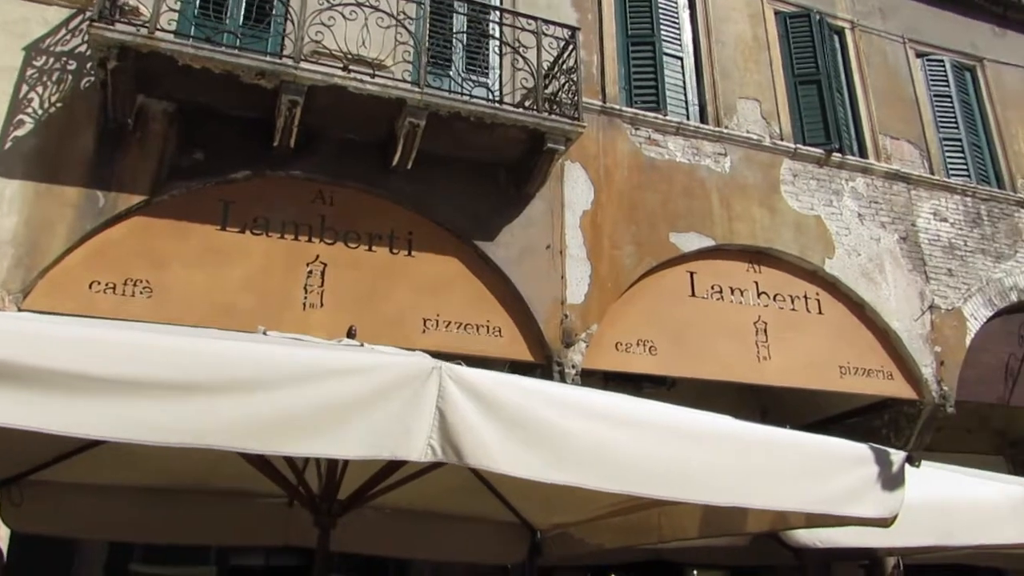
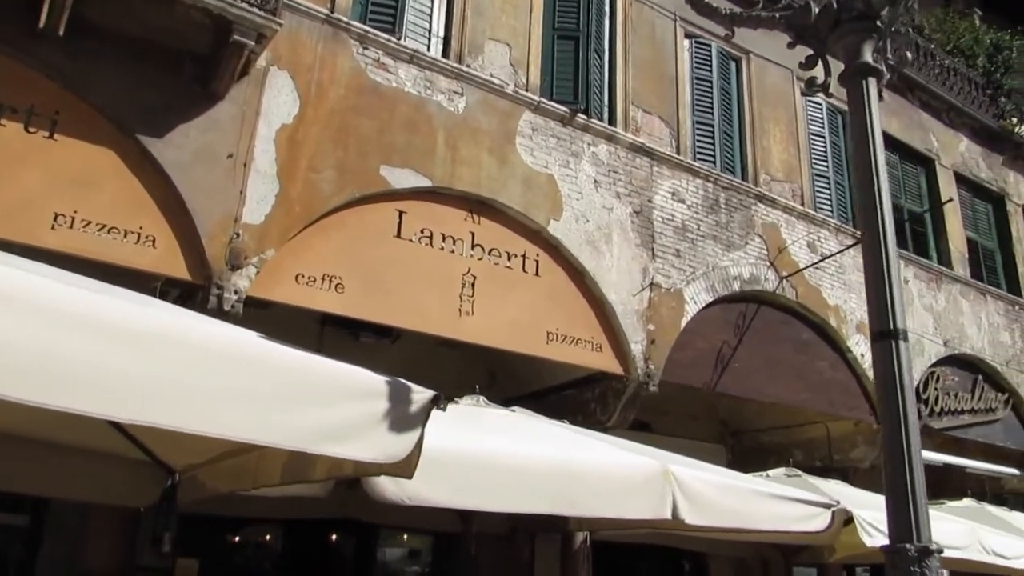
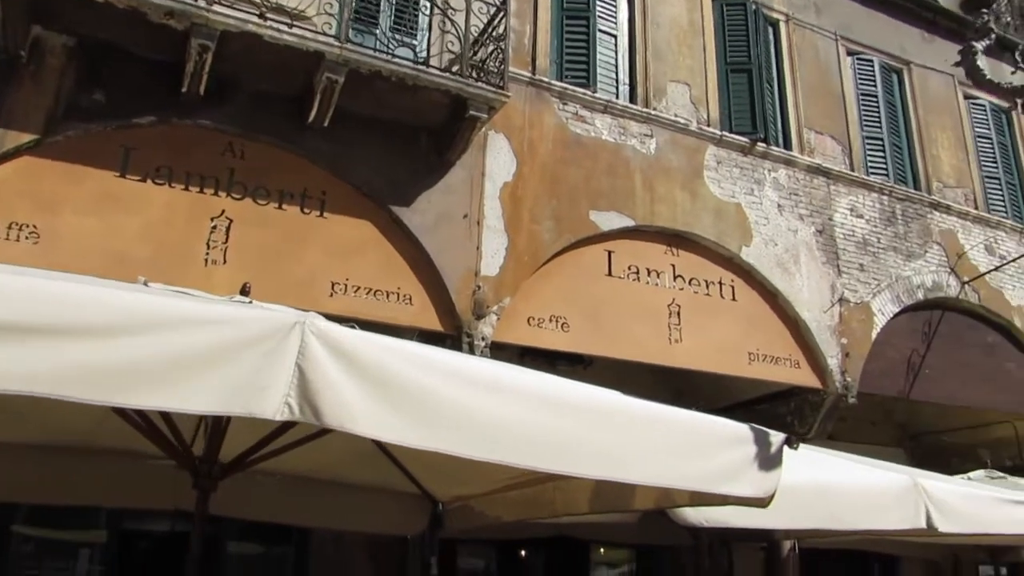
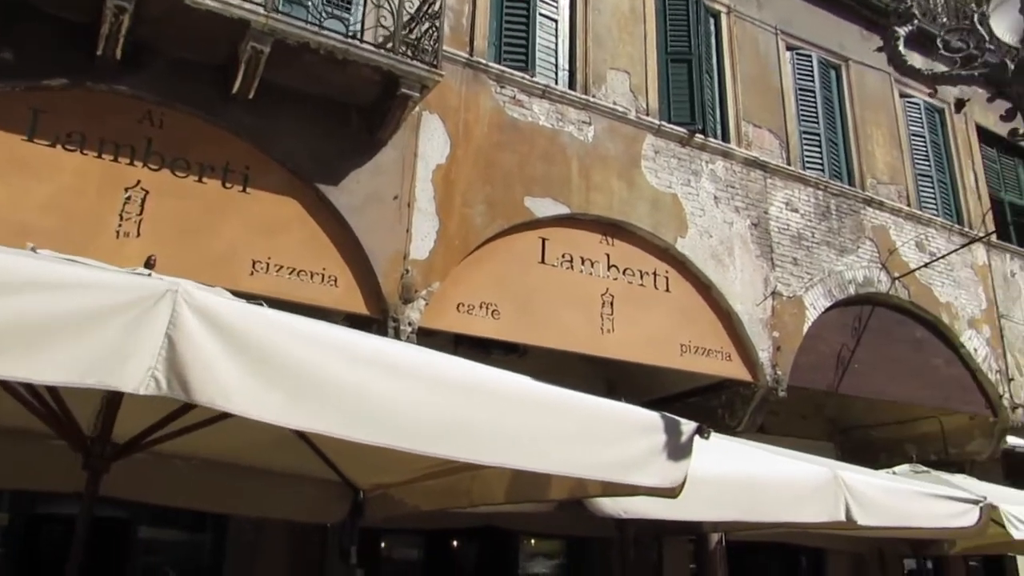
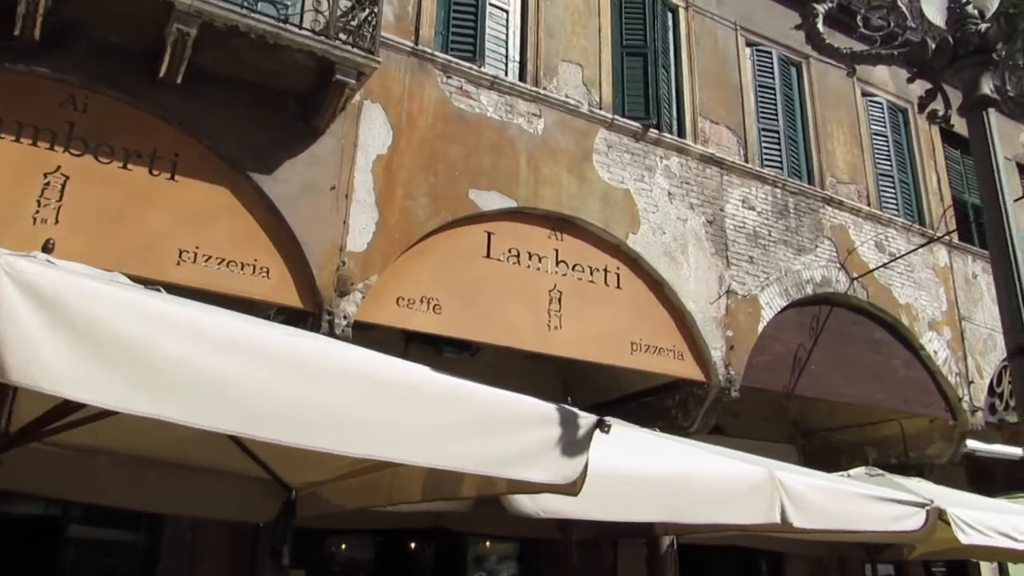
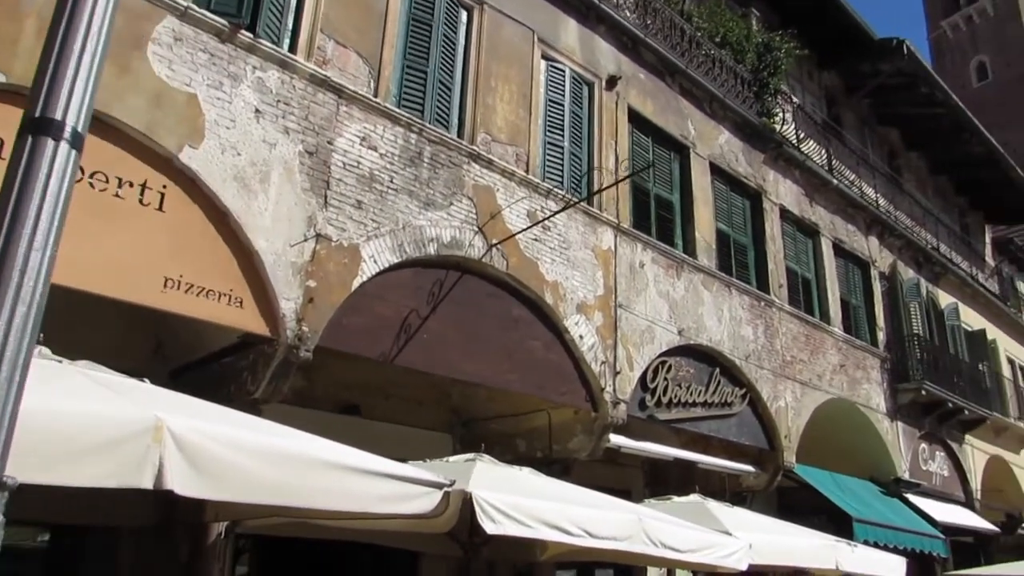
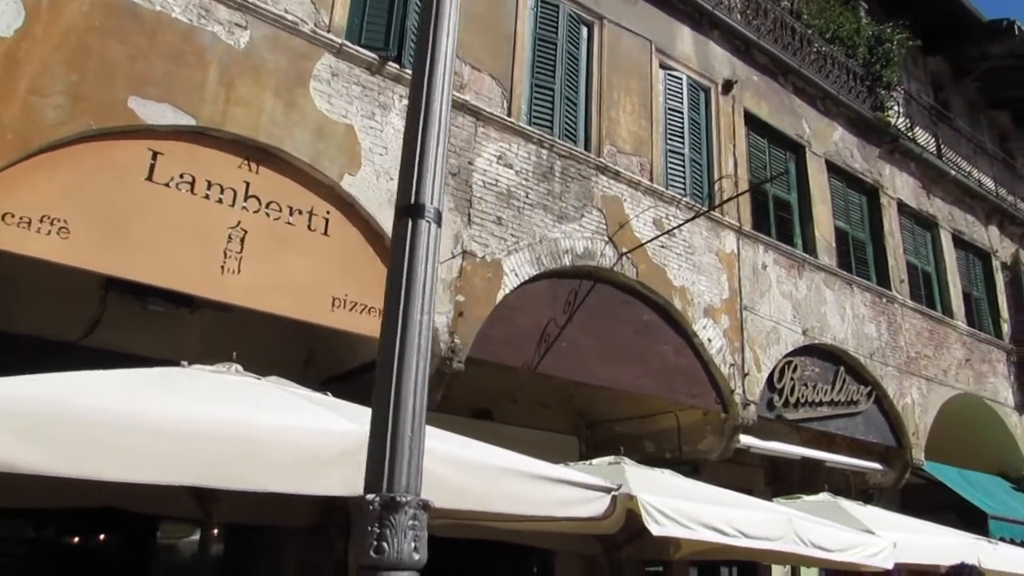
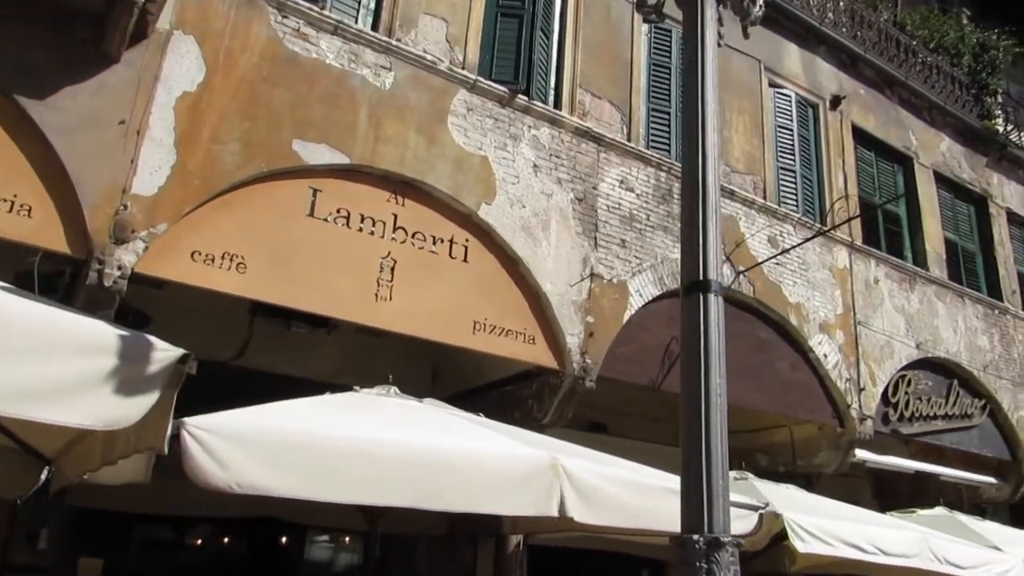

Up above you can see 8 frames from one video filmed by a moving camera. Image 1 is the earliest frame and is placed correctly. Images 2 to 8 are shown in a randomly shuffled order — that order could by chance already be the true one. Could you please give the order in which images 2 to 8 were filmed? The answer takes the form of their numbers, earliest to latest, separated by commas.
3, 4, 5, 2, 8, 7, 6
